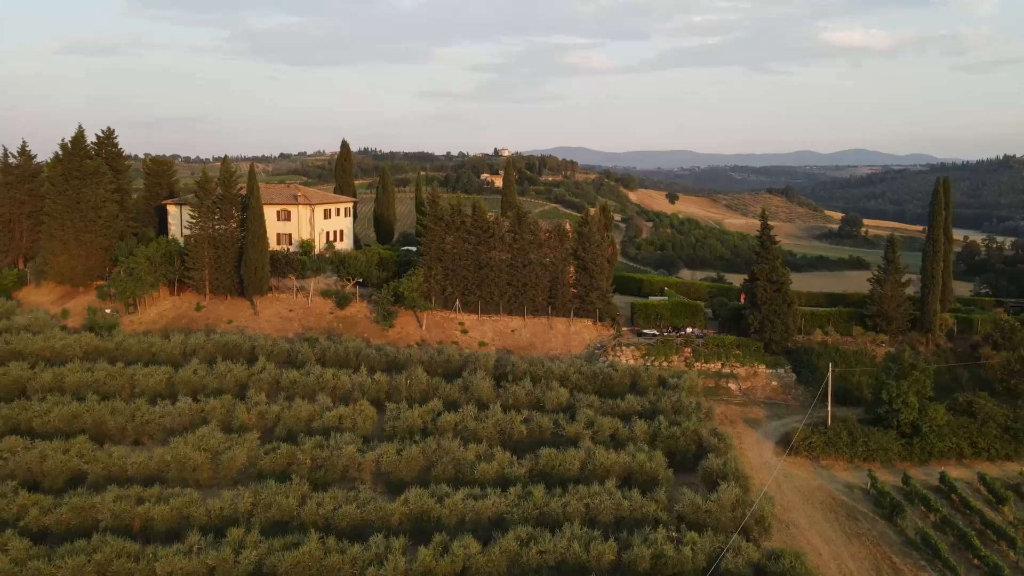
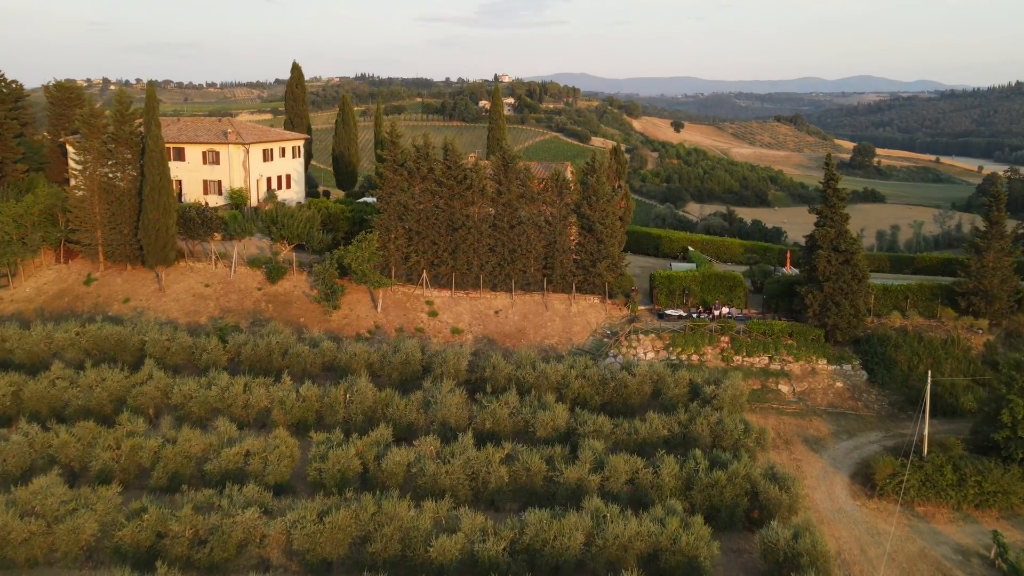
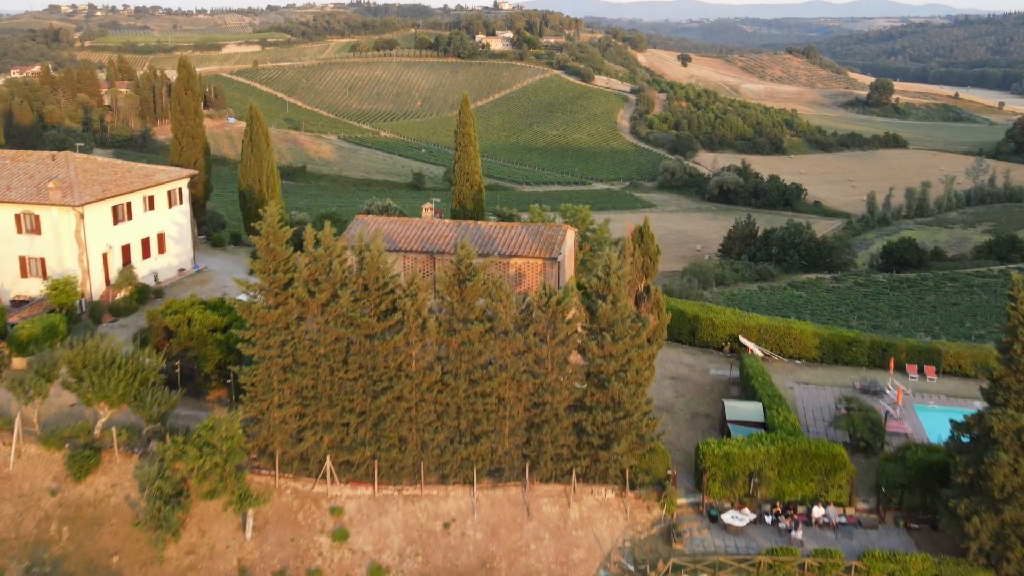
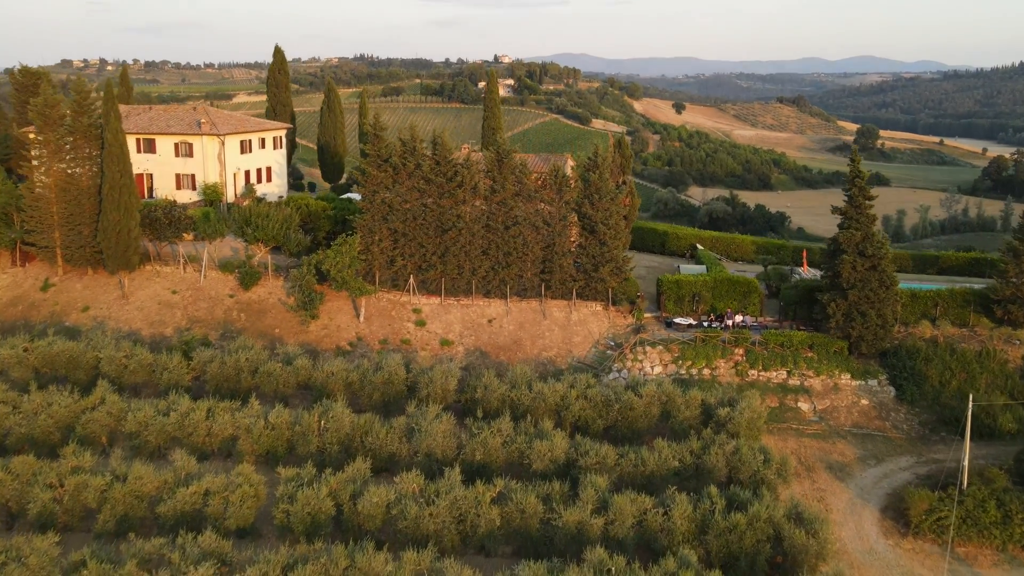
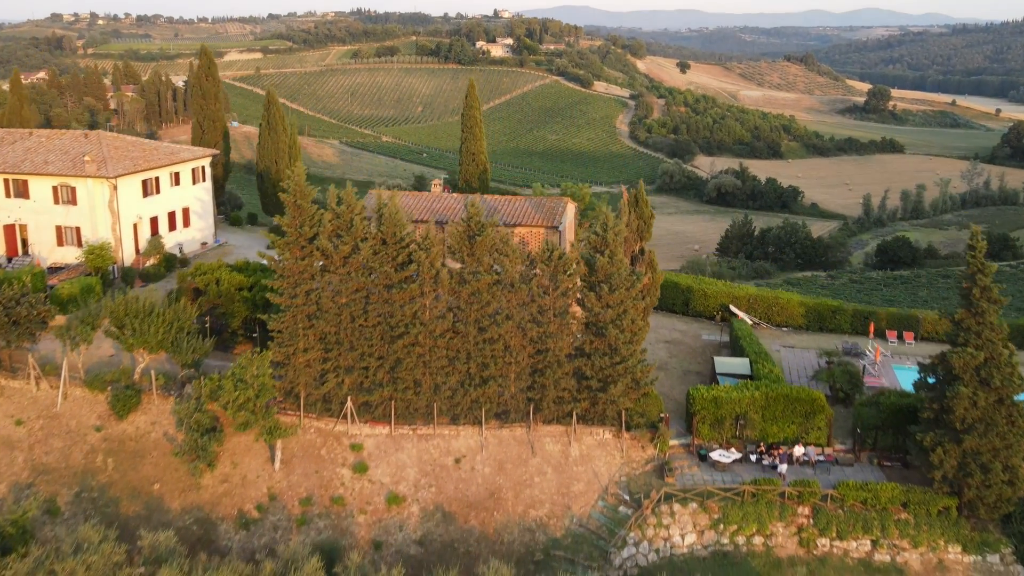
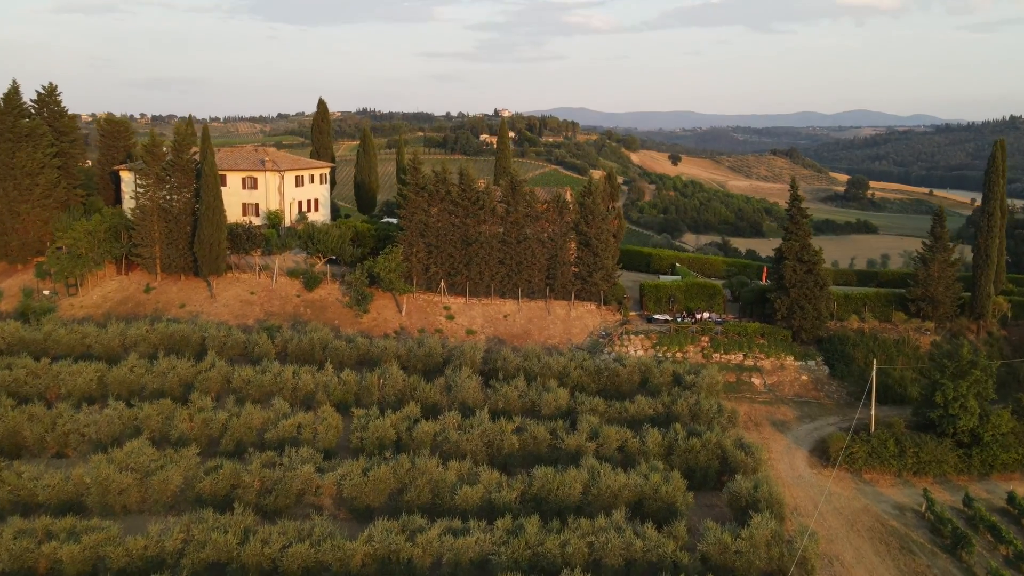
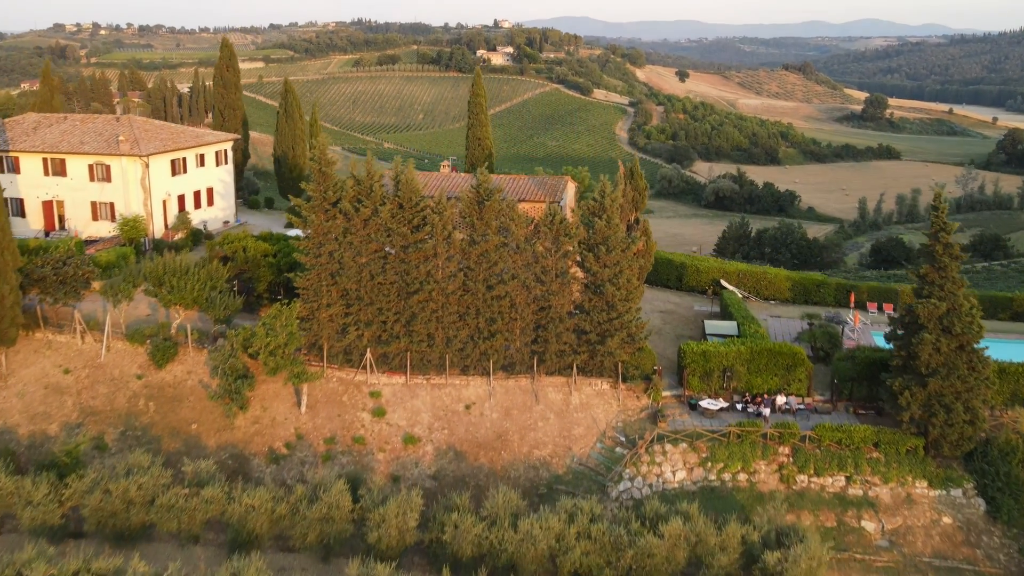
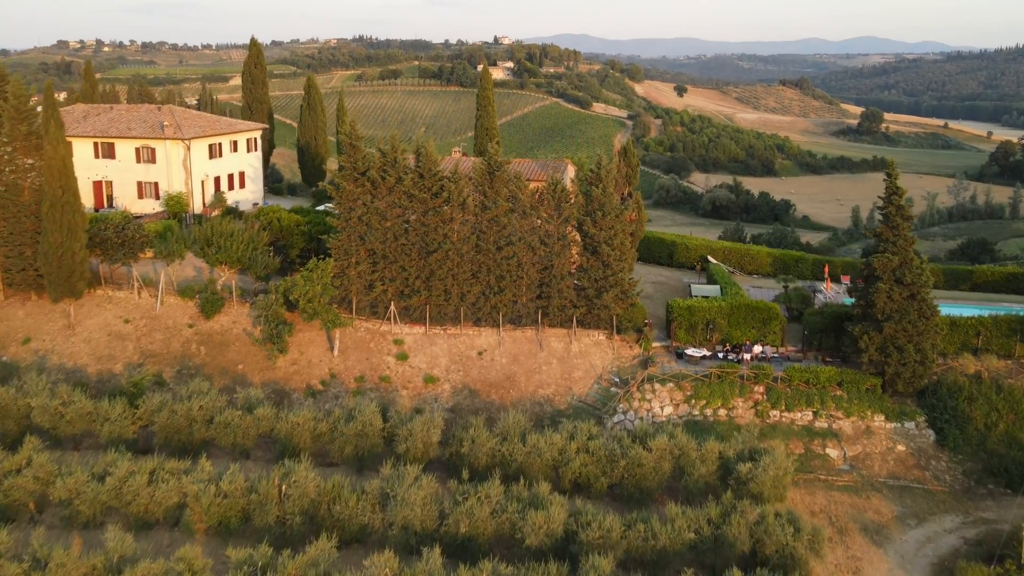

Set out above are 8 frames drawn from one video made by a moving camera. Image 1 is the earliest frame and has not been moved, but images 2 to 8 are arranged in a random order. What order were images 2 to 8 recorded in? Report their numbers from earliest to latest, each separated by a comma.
6, 2, 4, 8, 7, 5, 3
